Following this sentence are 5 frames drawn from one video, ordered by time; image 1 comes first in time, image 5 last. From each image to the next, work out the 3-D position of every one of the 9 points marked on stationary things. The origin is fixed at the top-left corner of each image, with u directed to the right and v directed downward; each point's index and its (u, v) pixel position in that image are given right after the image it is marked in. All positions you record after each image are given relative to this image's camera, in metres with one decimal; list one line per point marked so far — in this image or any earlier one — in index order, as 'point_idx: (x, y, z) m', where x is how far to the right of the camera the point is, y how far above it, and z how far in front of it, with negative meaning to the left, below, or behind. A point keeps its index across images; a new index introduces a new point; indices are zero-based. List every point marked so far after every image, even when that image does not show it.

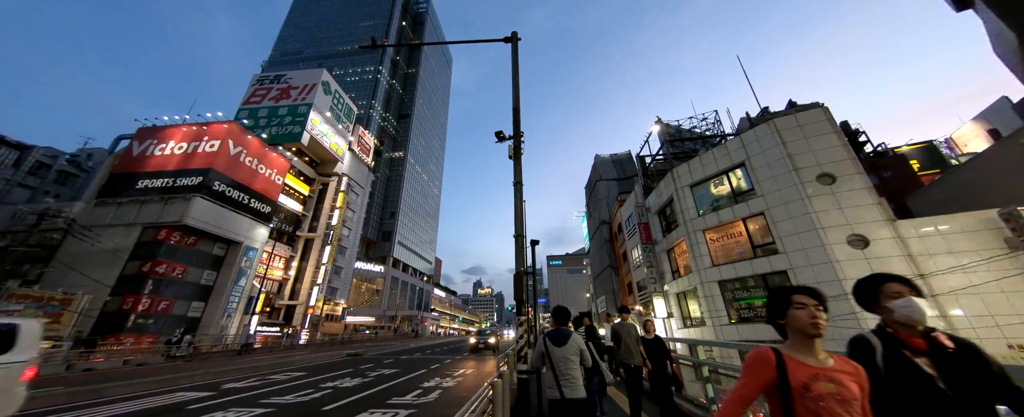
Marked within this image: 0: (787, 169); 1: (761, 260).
0: (+11.5, +1.6, +12.8) m
1: (+10.5, -2.2, +13.0) m
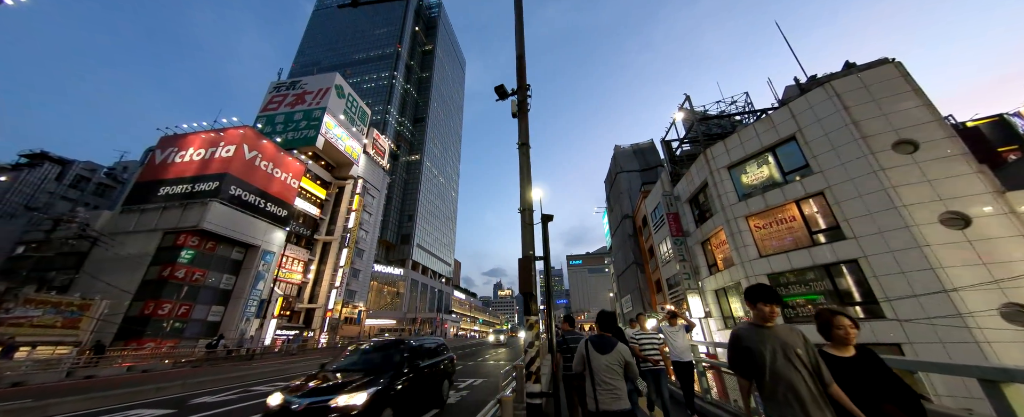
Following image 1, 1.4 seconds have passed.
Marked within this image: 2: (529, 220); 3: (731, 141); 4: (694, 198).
0: (+11.9, +2.4, +10.8) m
1: (+11.0, -1.4, +11.0) m
2: (+0.2, -0.1, +4.3) m
3: (+10.4, +3.2, +14.5) m
4: (+10.4, +0.6, +17.5) m
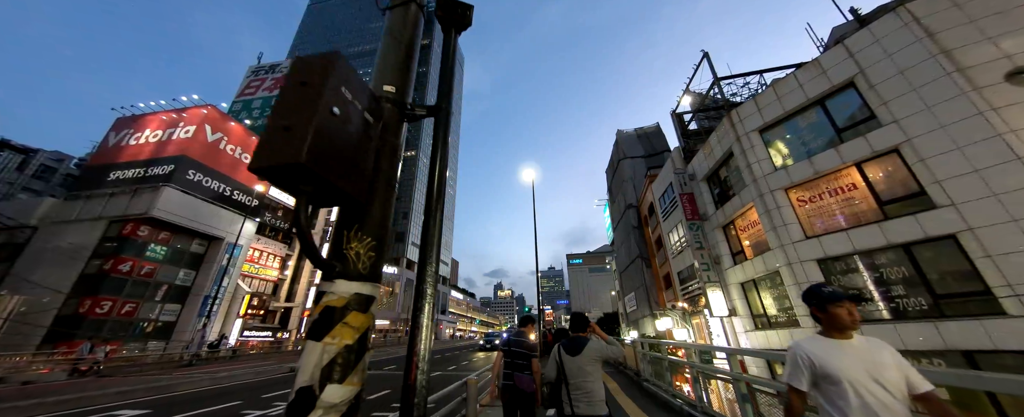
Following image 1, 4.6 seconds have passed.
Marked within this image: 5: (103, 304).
0: (+11.2, +3.5, +8.0) m
1: (+10.3, -0.3, +8.2) m
2: (-0.5, +0.9, +1.5) m
3: (+9.7, +4.2, +11.8) m
4: (+9.6, +1.6, +14.7) m
5: (-25.4, -5.9, +19.1) m
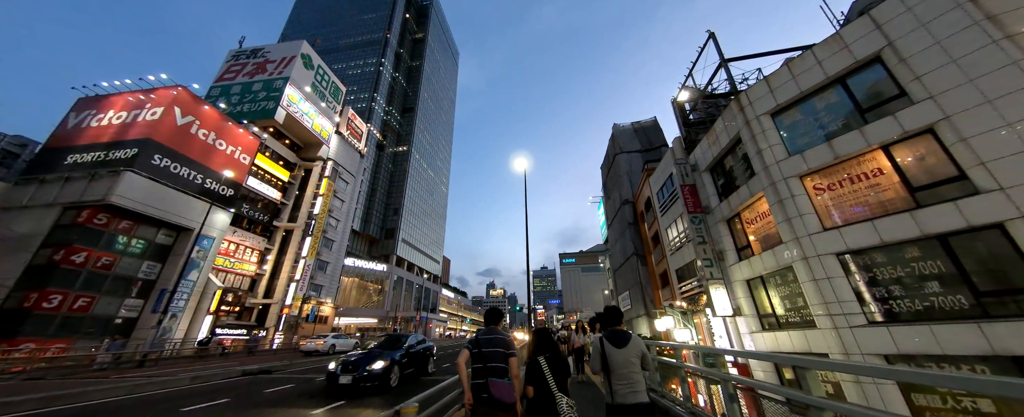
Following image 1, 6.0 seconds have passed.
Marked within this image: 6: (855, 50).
0: (+10.9, +3.8, +7.1) m
1: (+9.9, 0.0, +7.3) m
2: (-0.7, +1.4, +0.3) m
3: (+9.3, +4.6, +10.8) m
4: (+9.2, +1.9, +13.7) m
5: (-26.0, -5.0, +17.4) m
6: (+10.1, +4.7, +9.1) m
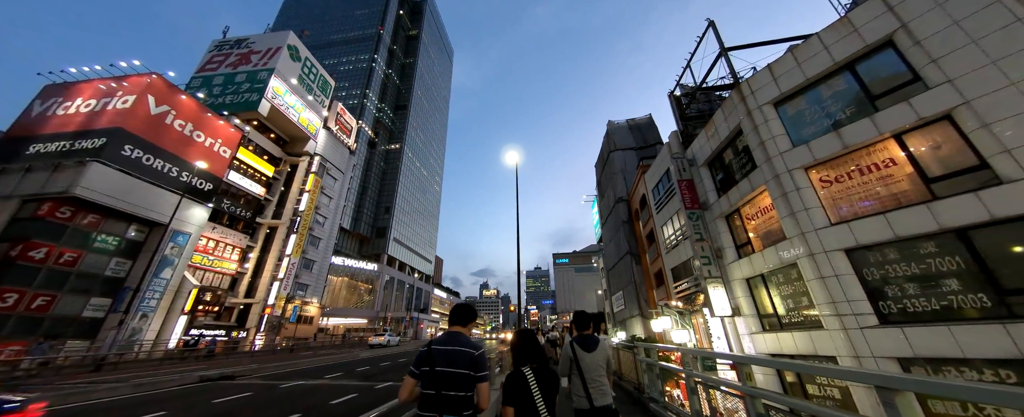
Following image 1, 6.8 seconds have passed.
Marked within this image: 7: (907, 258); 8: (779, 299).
0: (+10.6, +4.0, +6.6) m
1: (+9.6, +0.2, +6.7) m
2: (-0.9, +1.7, -0.4) m
3: (+8.9, +4.8, +10.2) m
4: (+8.8, +2.1, +13.2) m
5: (-26.6, -4.6, +16.2) m
6: (+9.8, +4.9, +8.5) m
7: (+9.3, -1.1, +7.2) m
8: (+8.7, -2.8, +9.7) m
